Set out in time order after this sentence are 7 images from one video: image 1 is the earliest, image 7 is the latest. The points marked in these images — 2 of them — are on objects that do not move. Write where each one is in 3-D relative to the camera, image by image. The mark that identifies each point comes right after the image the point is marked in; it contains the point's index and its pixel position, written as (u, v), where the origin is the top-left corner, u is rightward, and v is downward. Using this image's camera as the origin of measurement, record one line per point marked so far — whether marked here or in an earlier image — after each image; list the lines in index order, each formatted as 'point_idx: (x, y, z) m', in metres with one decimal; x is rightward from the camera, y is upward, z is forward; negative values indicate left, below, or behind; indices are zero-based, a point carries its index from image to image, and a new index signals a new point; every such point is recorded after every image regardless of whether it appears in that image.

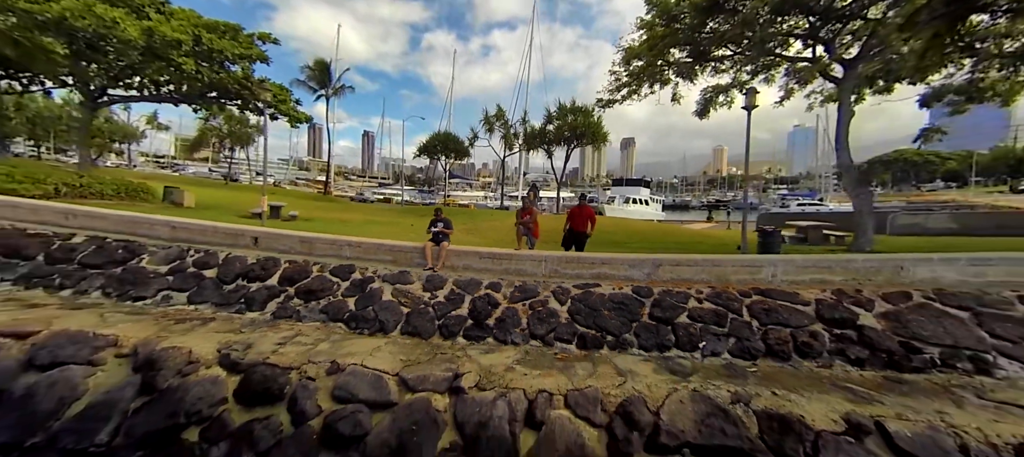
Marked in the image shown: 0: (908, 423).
0: (+4.0, -1.9, +3.4) m
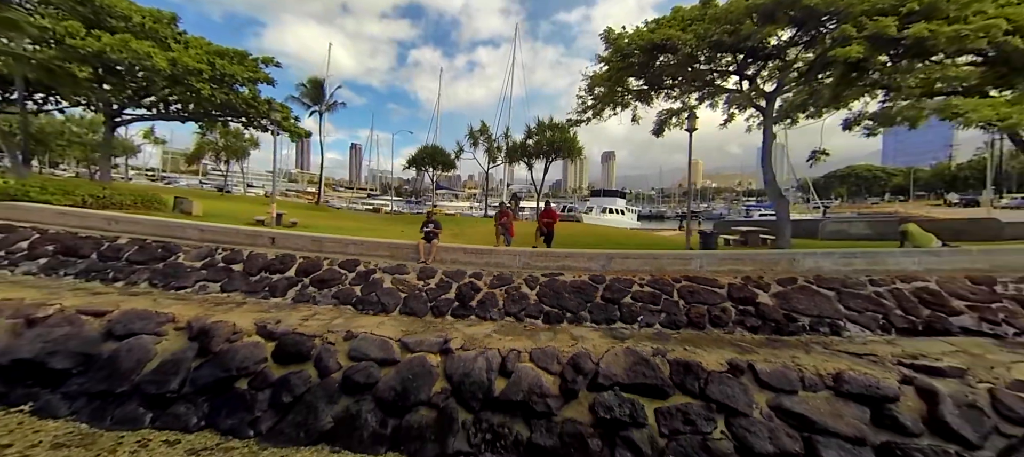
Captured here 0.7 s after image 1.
0: (+3.6, -1.8, +4.8) m
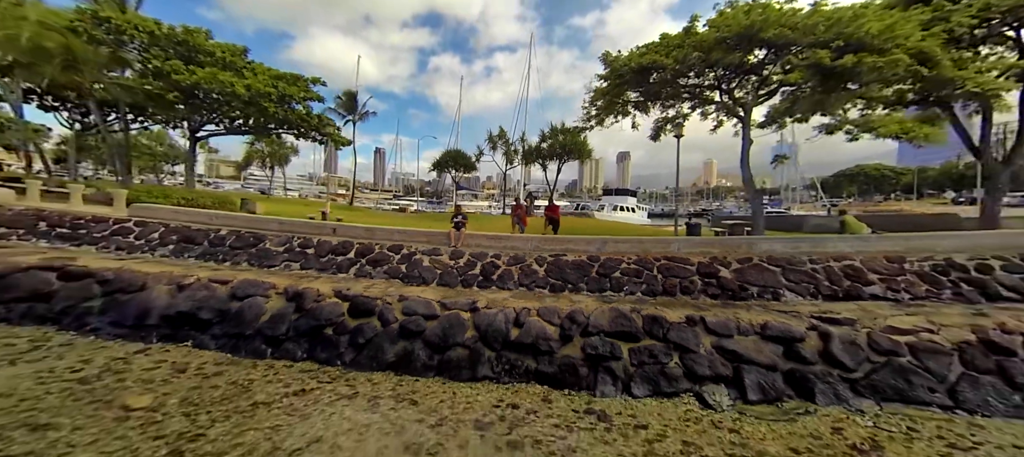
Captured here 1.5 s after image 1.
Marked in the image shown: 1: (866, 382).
0: (+3.8, -1.6, +6.4) m
1: (+5.4, -2.3, +5.3) m
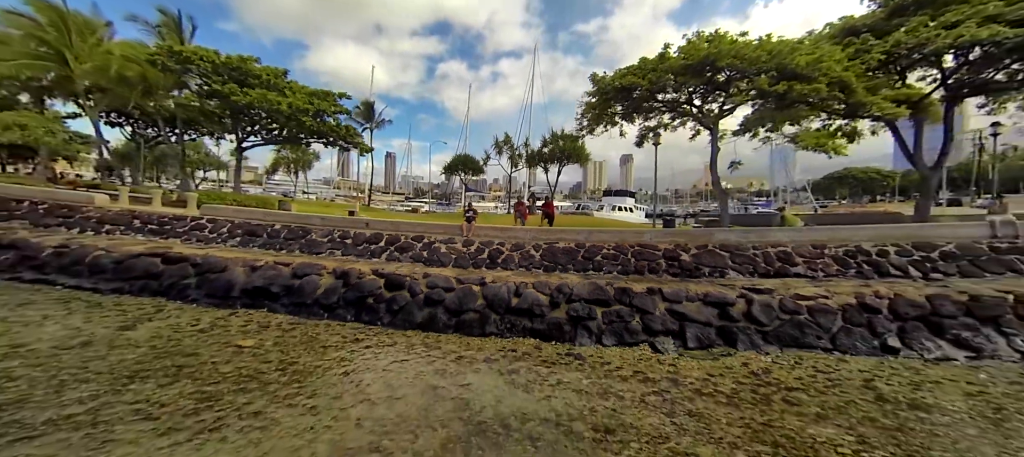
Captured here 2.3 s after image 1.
0: (+3.8, -1.4, +8.2) m
1: (+5.4, -2.1, +7.1) m
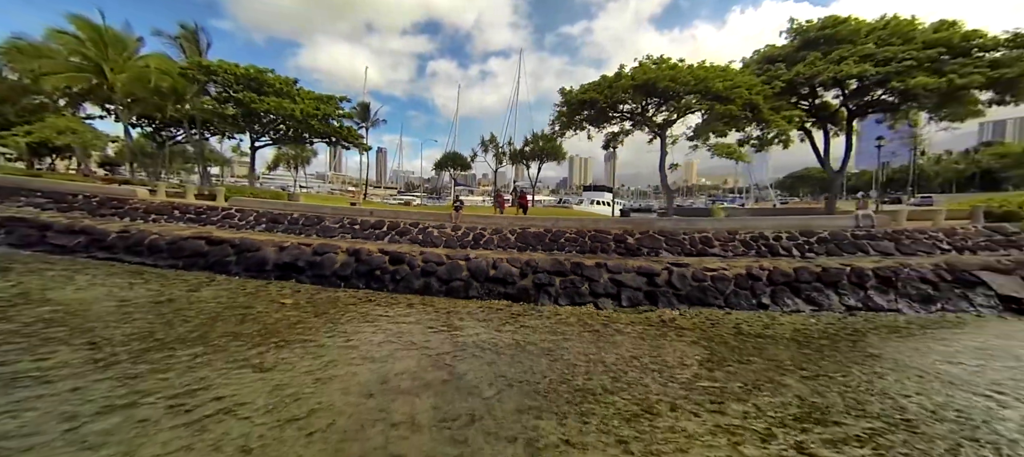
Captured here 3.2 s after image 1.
0: (+3.2, -1.1, +10.6) m
1: (+4.8, -1.8, +9.5) m
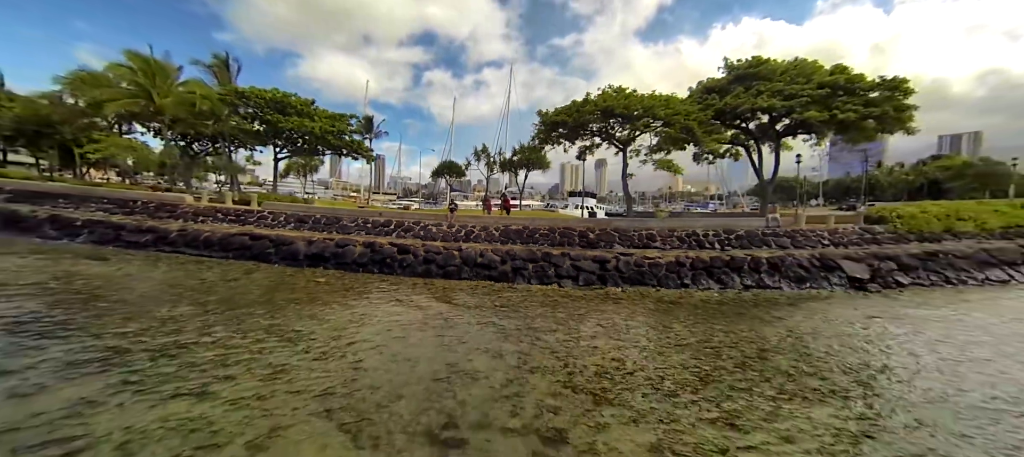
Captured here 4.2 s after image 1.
0: (+2.5, -1.0, +13.4) m
1: (+4.1, -1.7, +12.4) m
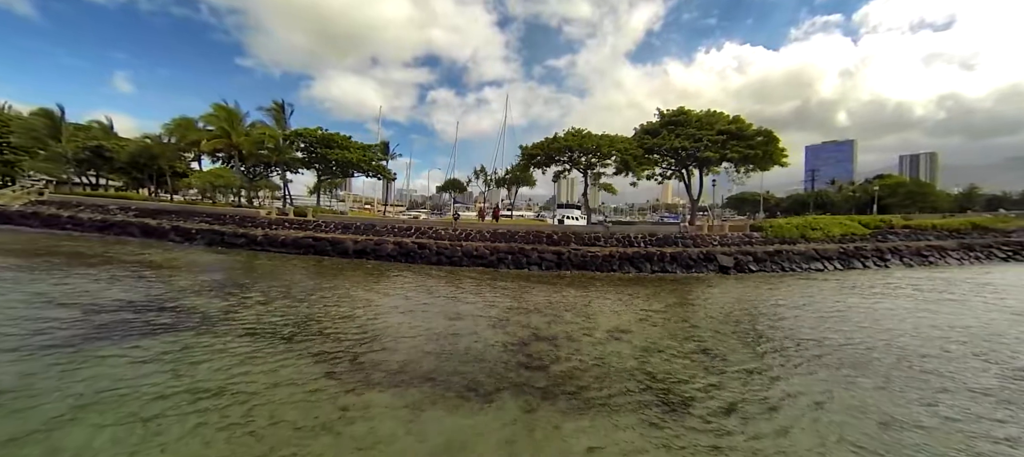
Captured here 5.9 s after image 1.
0: (+1.8, -1.2, +19.0) m
1: (+3.3, -1.9, +17.9) m
